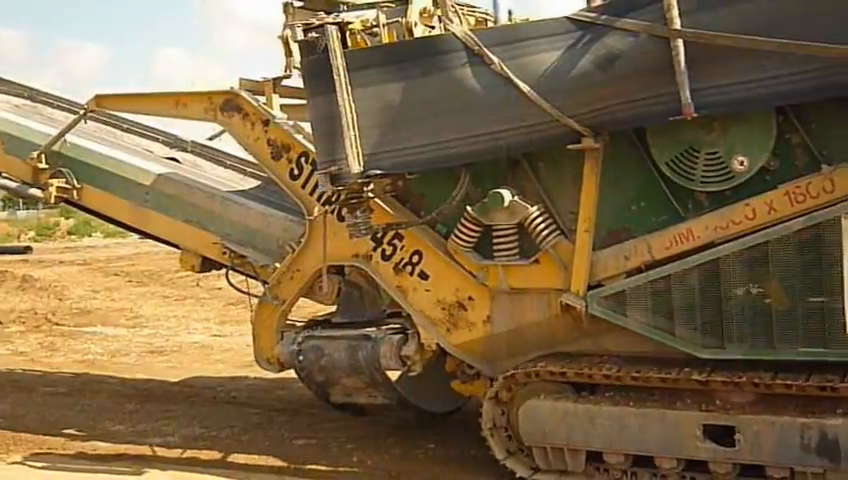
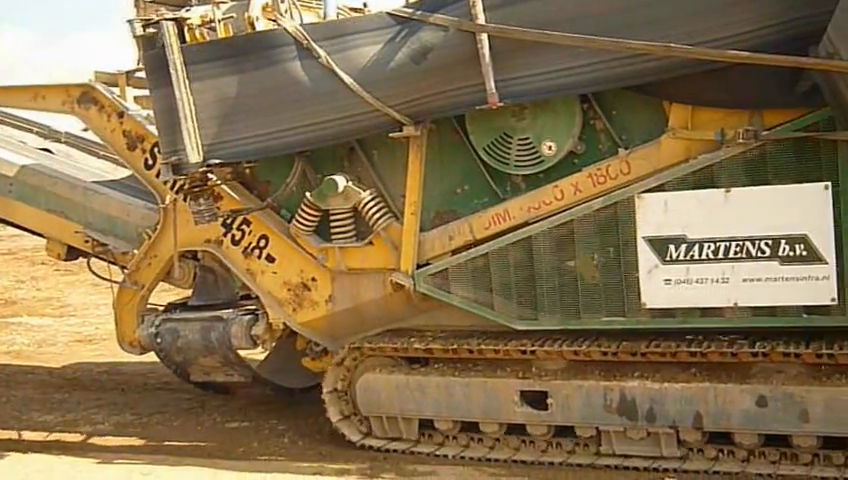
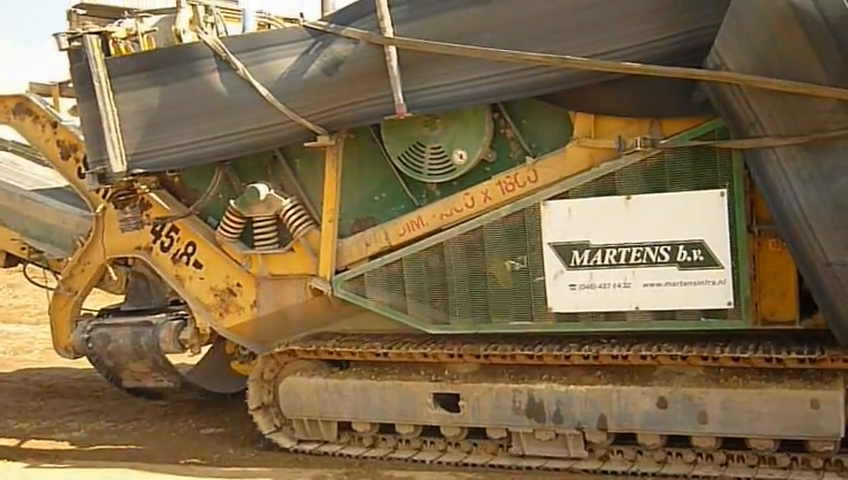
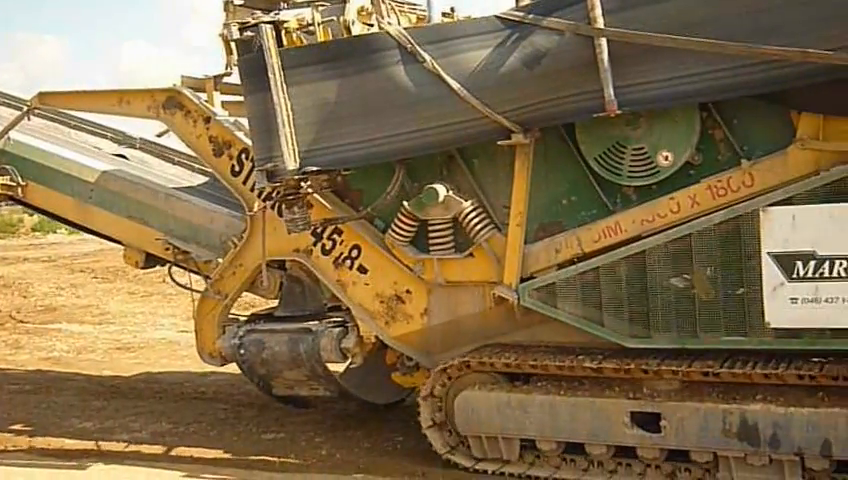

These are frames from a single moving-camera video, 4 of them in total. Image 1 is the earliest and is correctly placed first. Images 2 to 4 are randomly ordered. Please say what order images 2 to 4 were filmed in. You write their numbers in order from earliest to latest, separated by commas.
4, 2, 3
